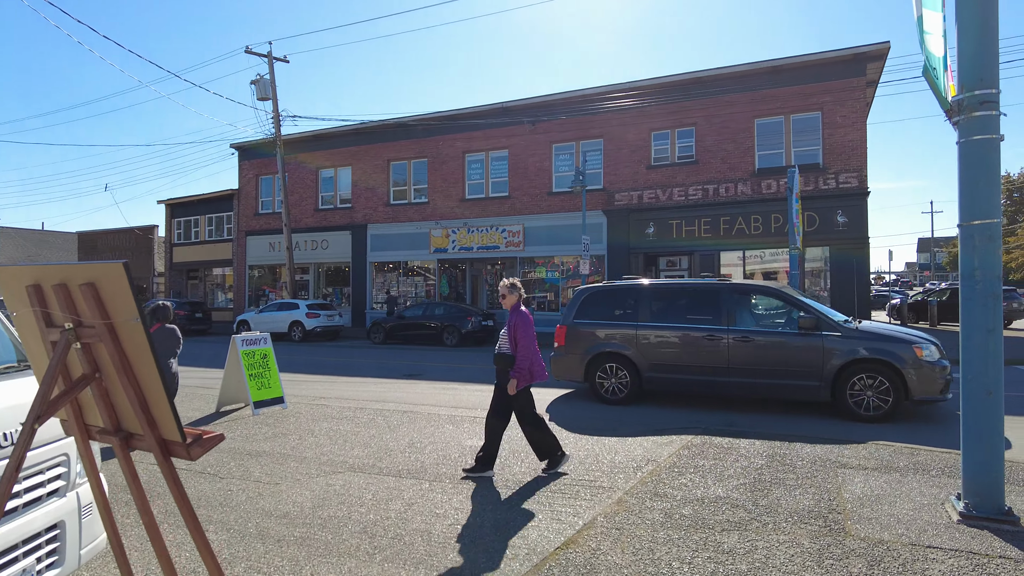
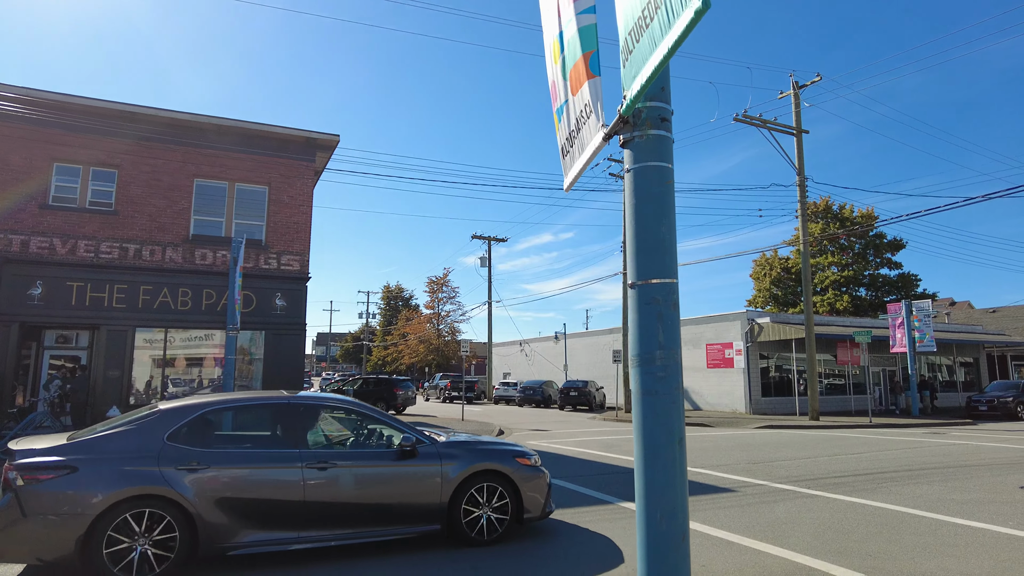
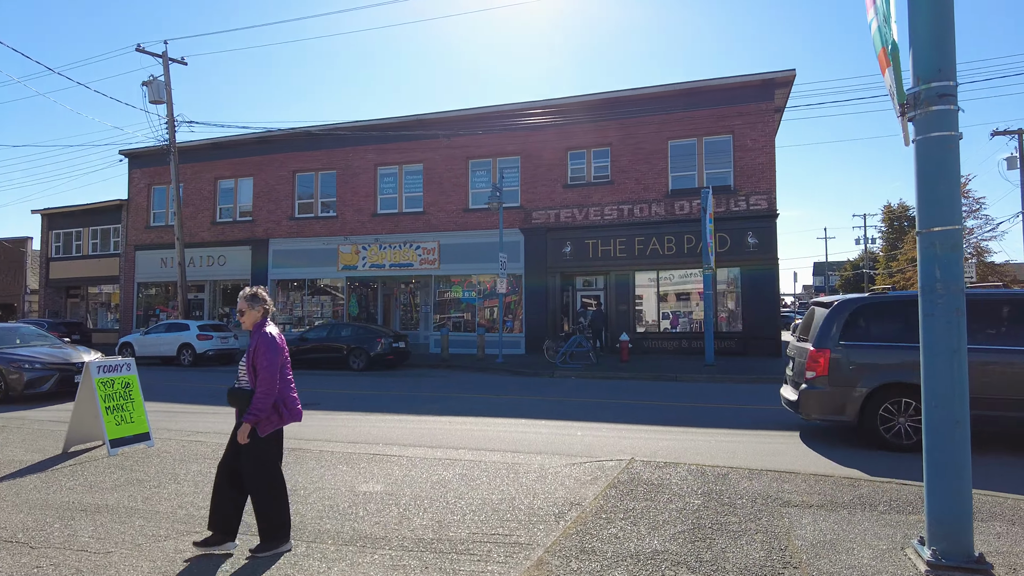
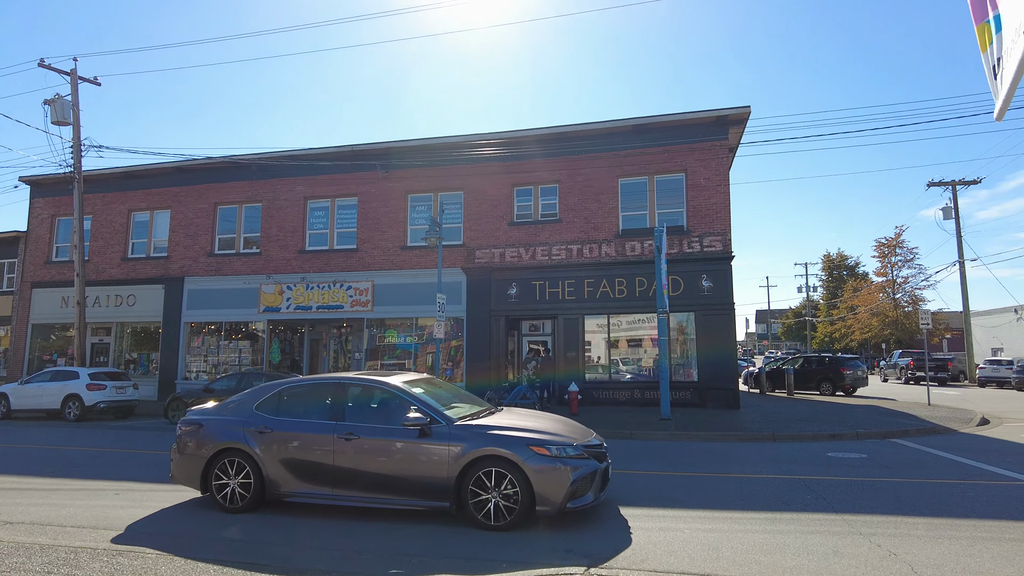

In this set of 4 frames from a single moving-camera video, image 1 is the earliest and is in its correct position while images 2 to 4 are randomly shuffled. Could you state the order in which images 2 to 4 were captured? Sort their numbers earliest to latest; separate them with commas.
3, 4, 2
